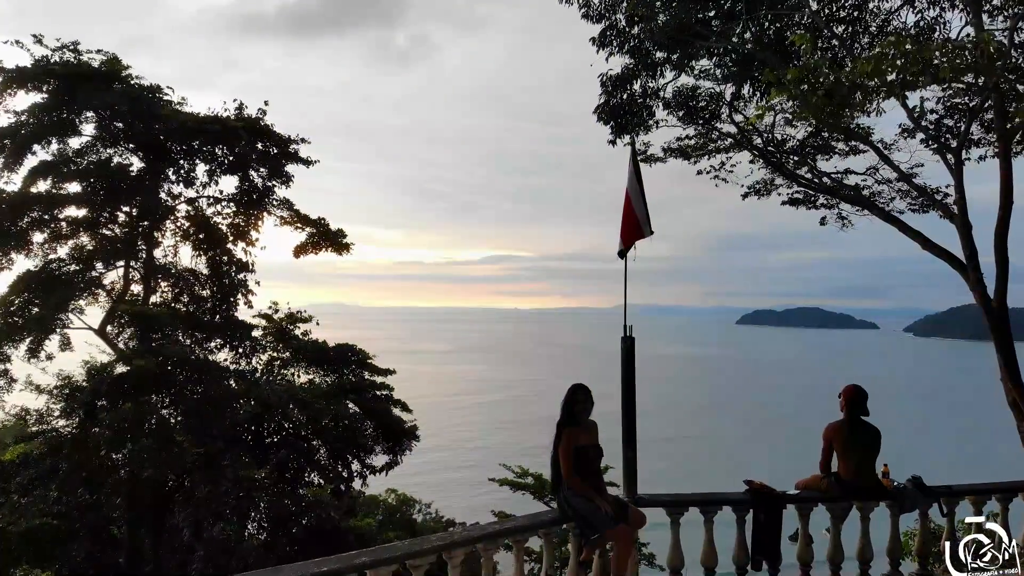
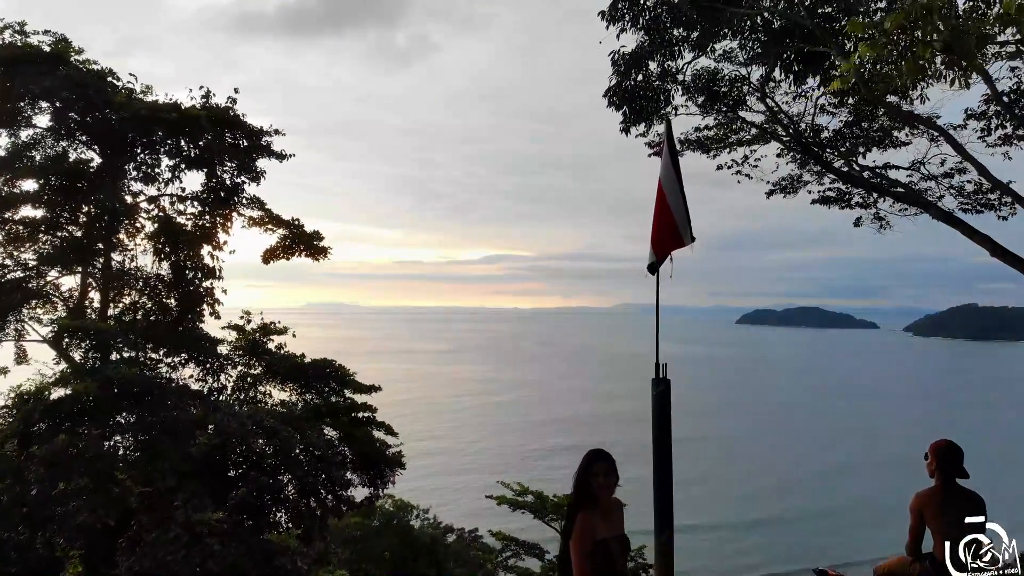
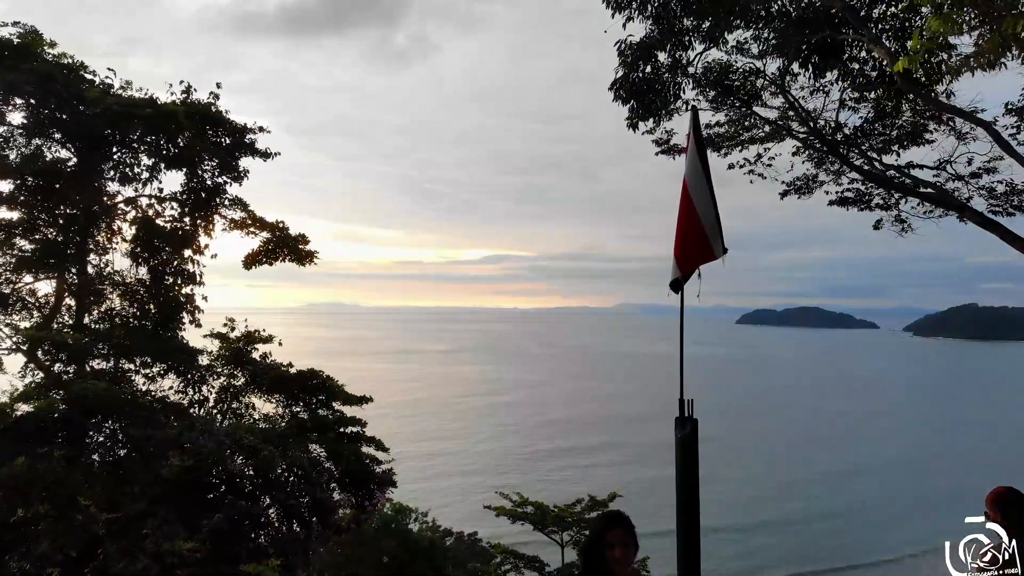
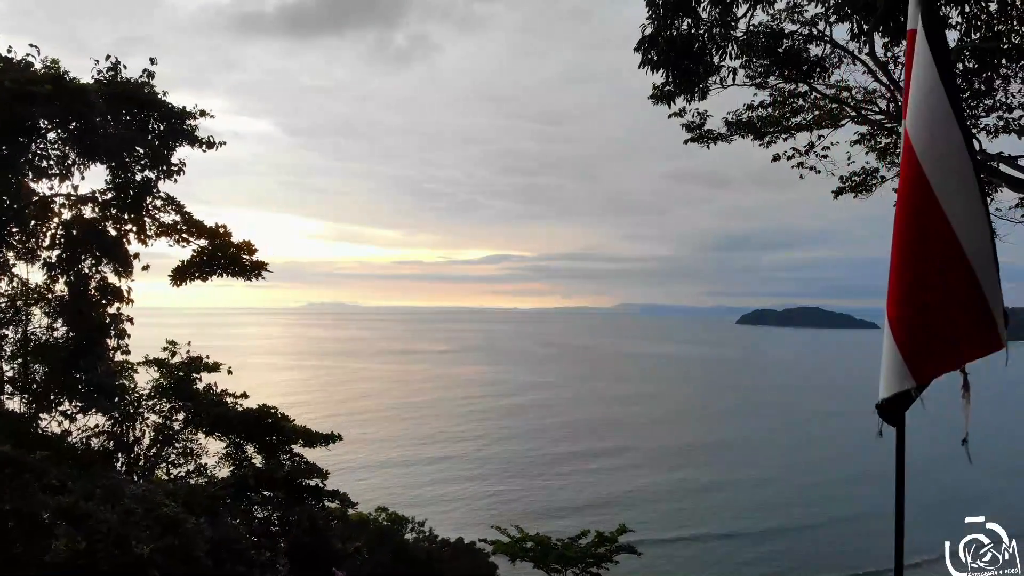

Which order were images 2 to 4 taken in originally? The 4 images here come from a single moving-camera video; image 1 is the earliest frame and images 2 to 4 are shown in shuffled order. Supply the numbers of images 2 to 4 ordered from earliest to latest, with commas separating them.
2, 3, 4
